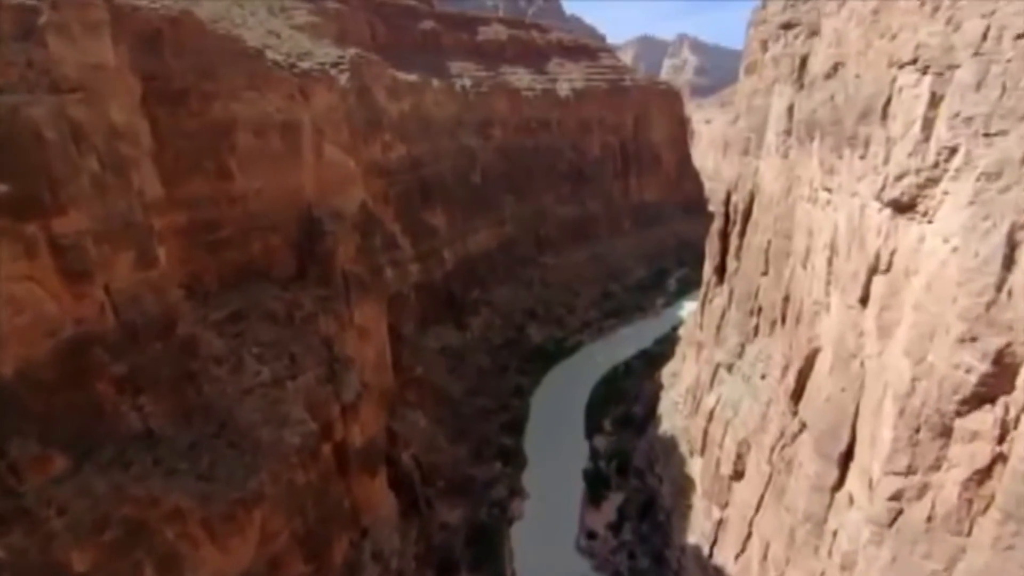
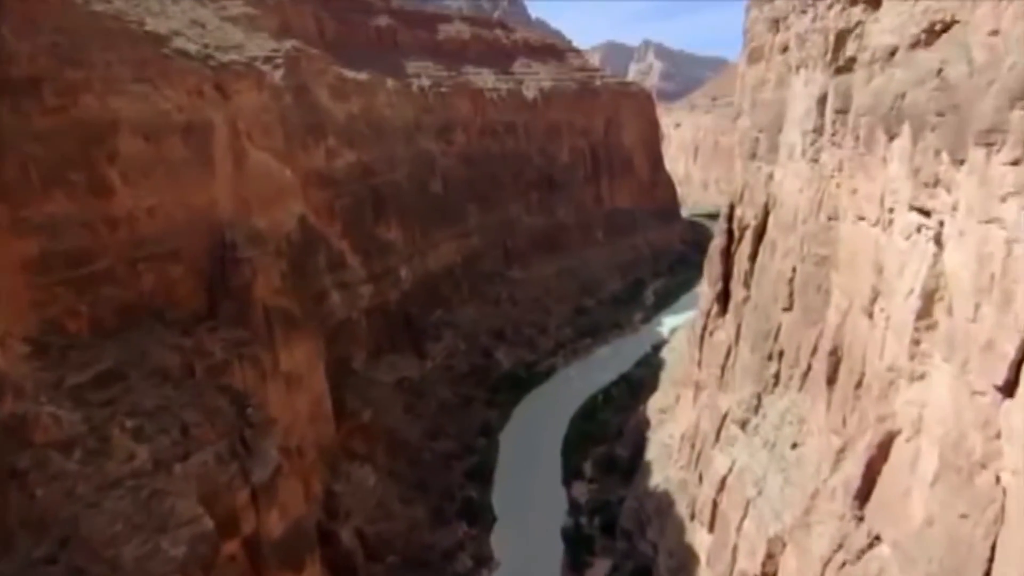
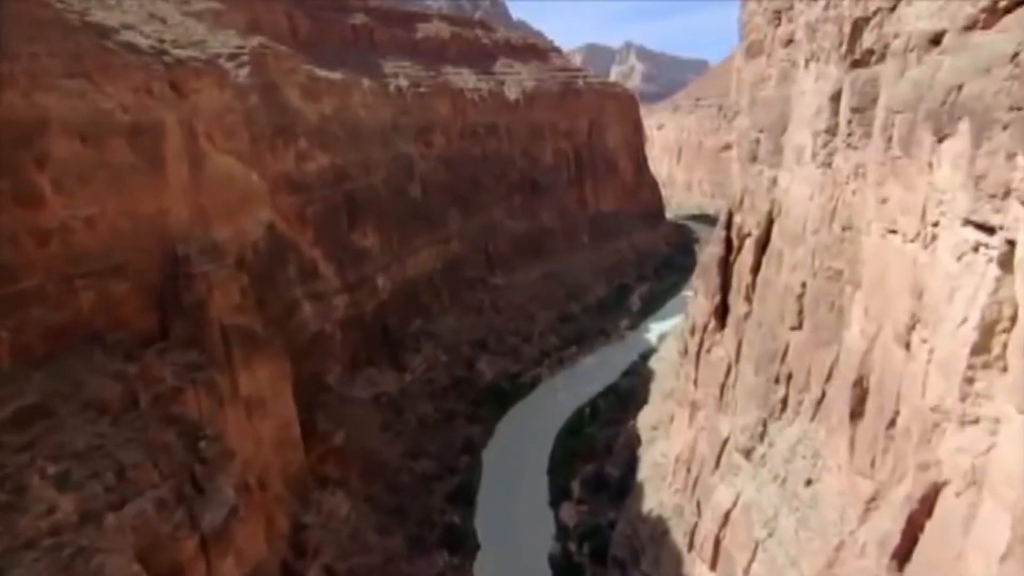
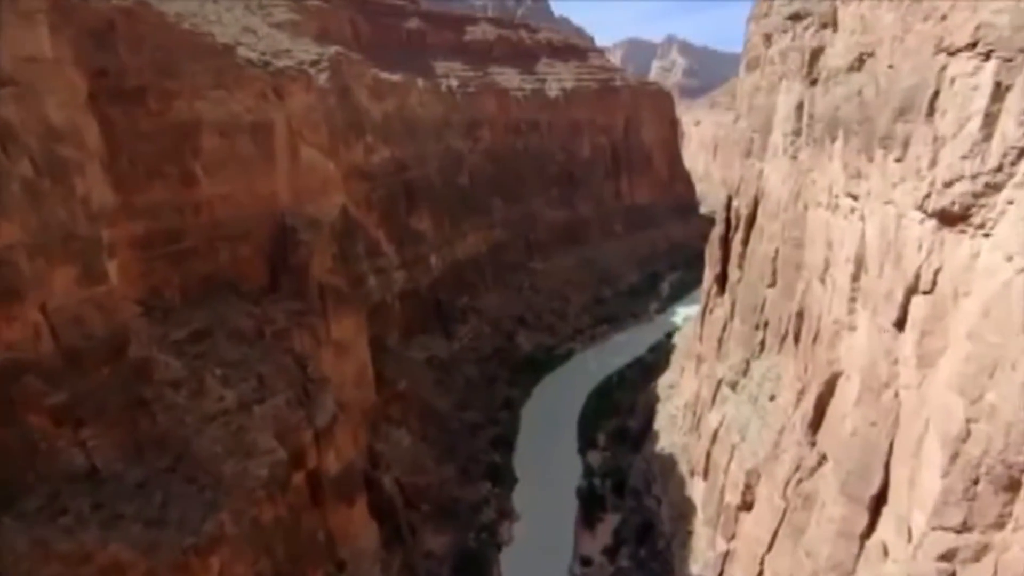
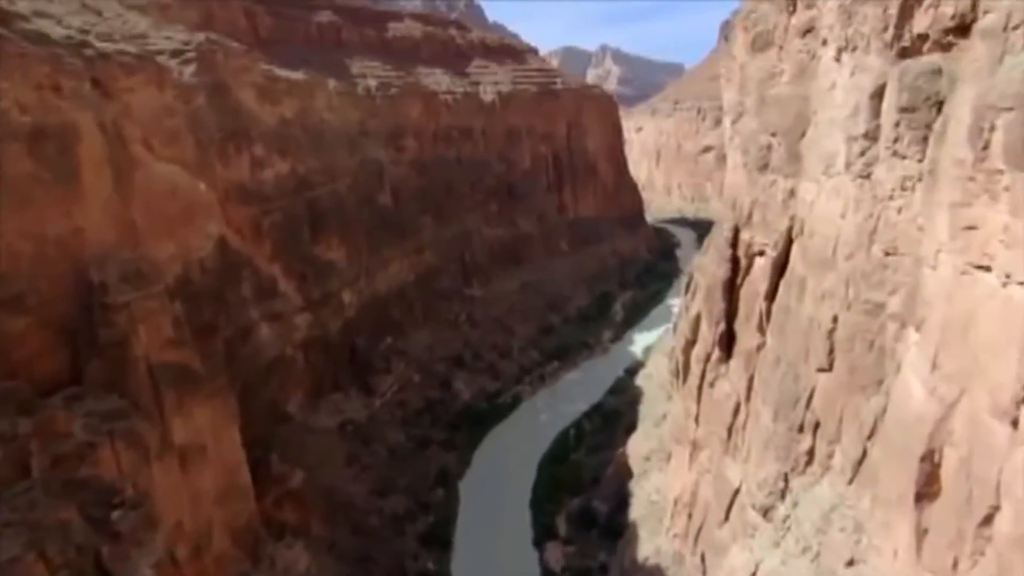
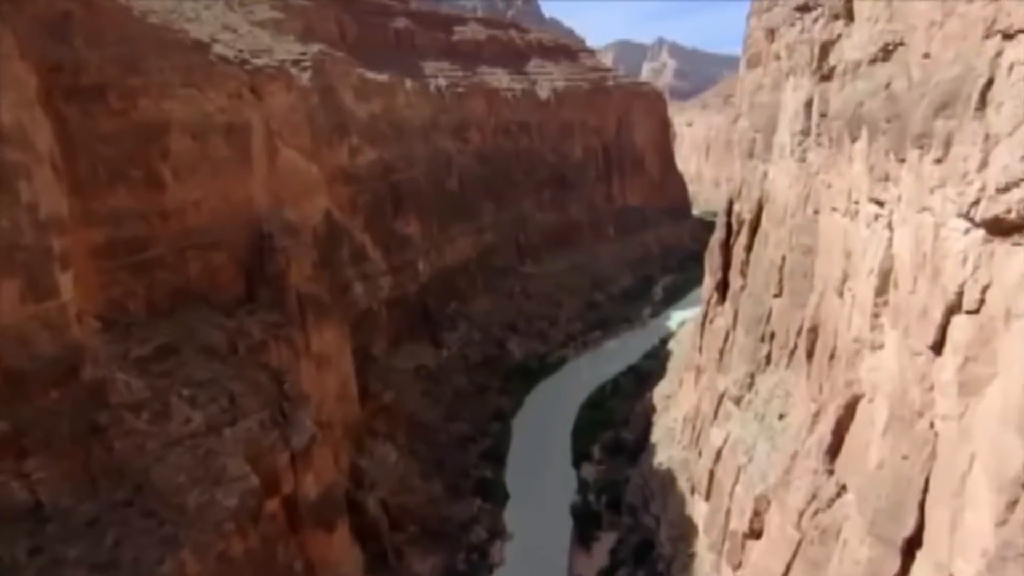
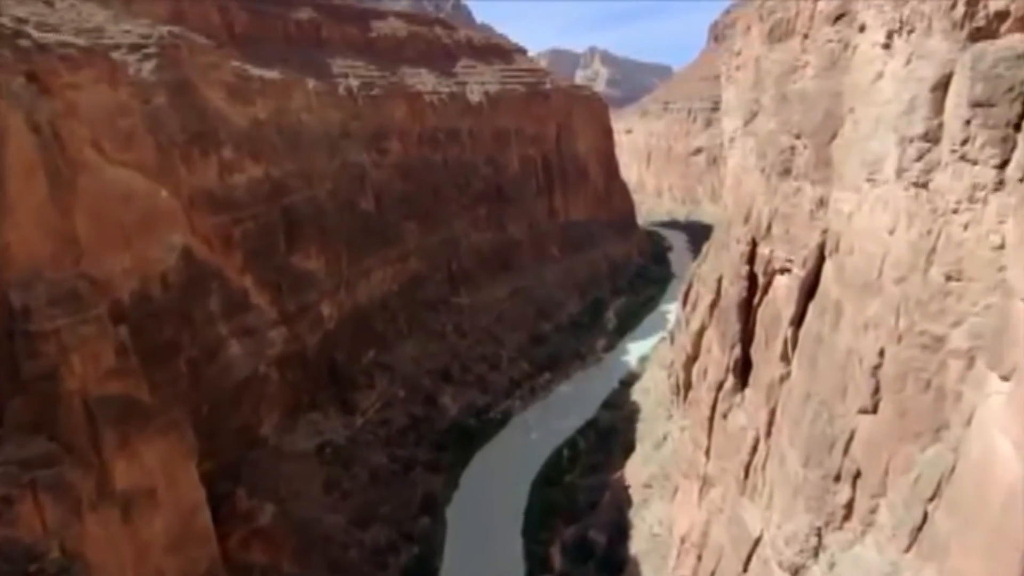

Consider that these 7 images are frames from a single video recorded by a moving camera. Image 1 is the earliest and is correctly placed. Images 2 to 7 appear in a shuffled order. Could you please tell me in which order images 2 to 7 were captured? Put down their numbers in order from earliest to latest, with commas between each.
4, 6, 2, 3, 5, 7
